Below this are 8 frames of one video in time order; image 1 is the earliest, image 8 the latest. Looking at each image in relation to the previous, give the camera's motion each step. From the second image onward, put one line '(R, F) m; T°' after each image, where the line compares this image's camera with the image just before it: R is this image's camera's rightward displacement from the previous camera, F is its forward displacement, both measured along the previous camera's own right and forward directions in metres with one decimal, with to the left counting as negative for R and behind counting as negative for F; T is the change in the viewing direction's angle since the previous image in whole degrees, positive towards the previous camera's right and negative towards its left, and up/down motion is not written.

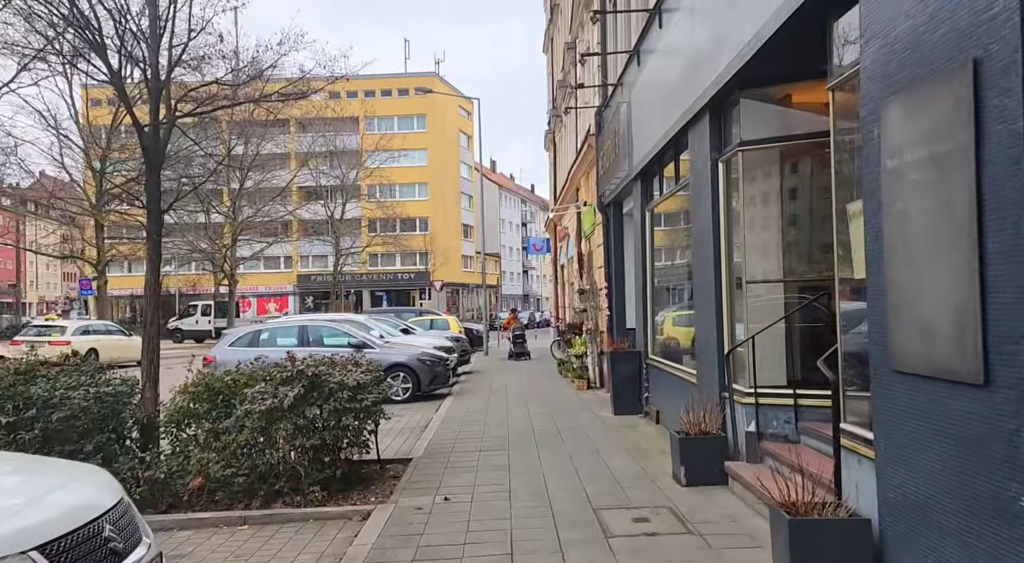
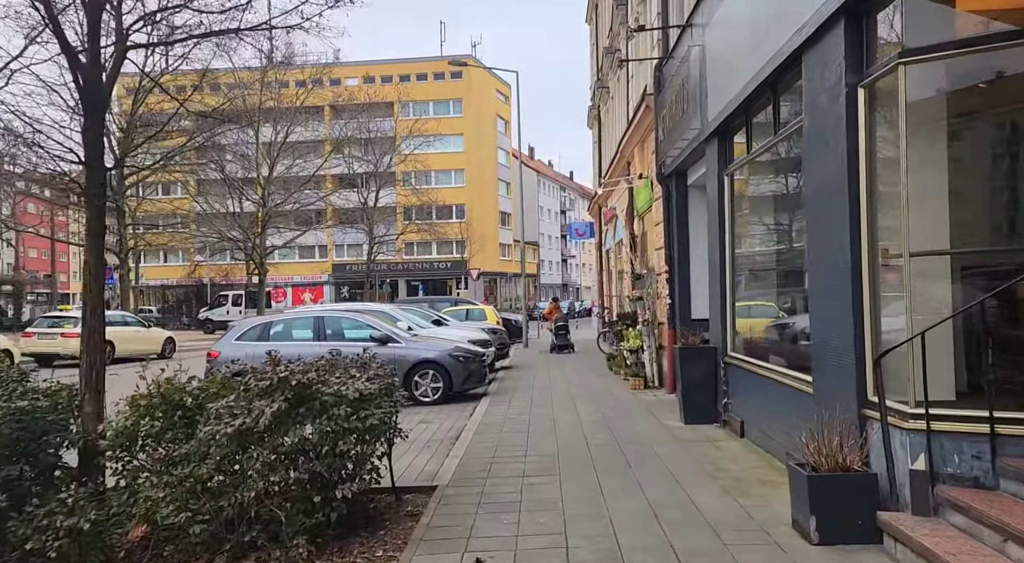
(-0.1, +2.0) m; -3°
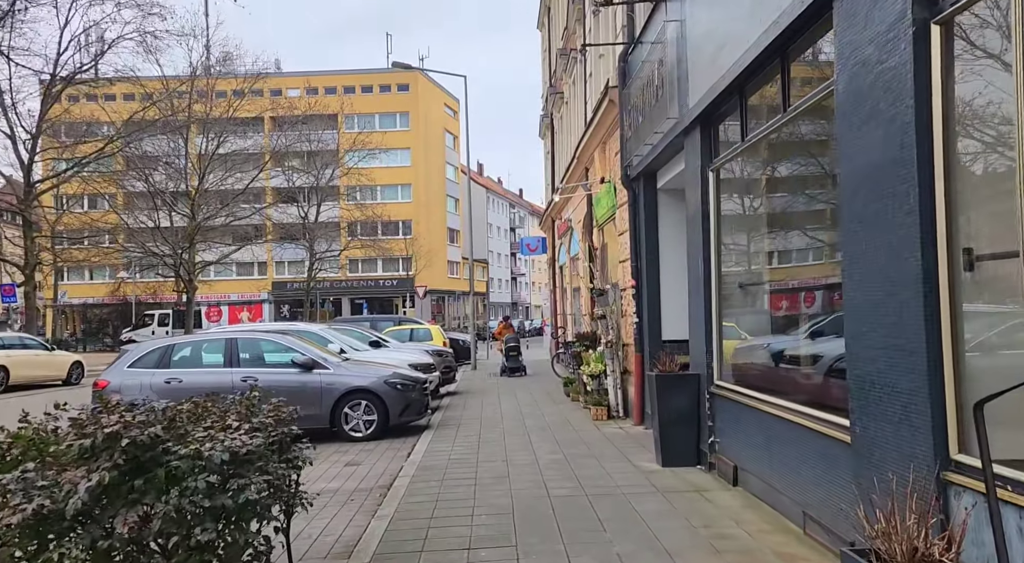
(0.0, +1.6) m; +4°
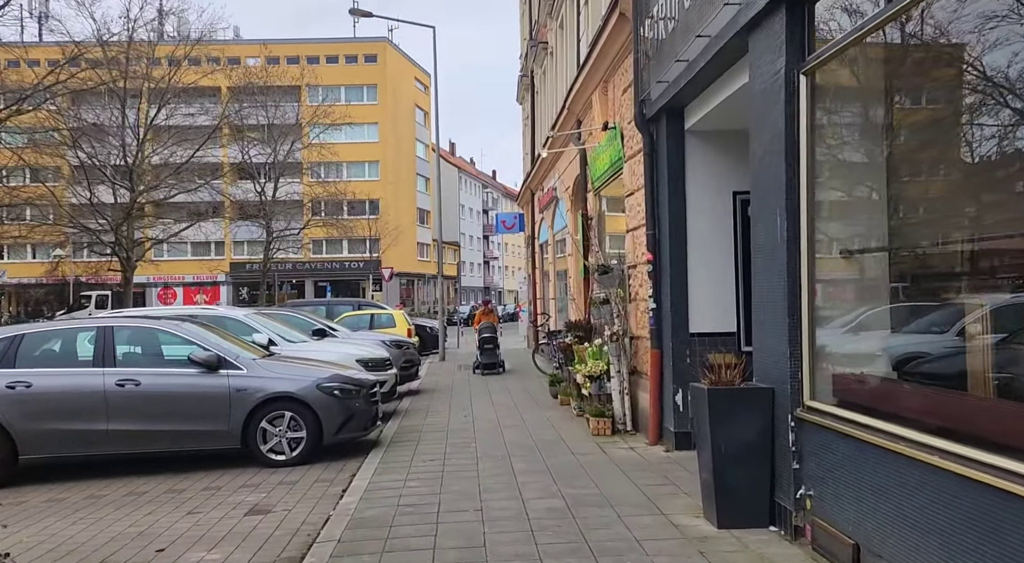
(-0.1, +2.8) m; +2°
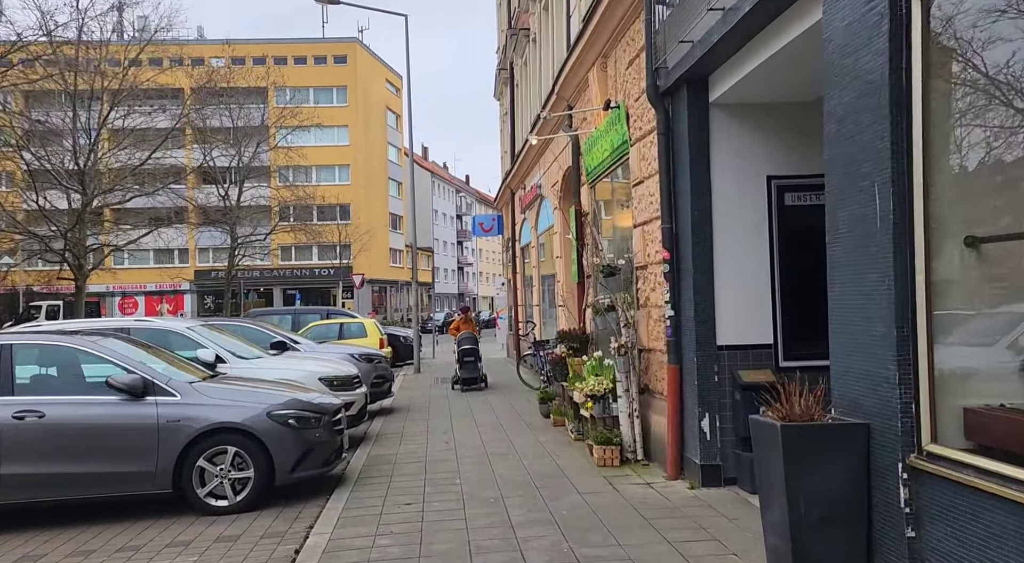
(-0.2, +1.4) m; +2°
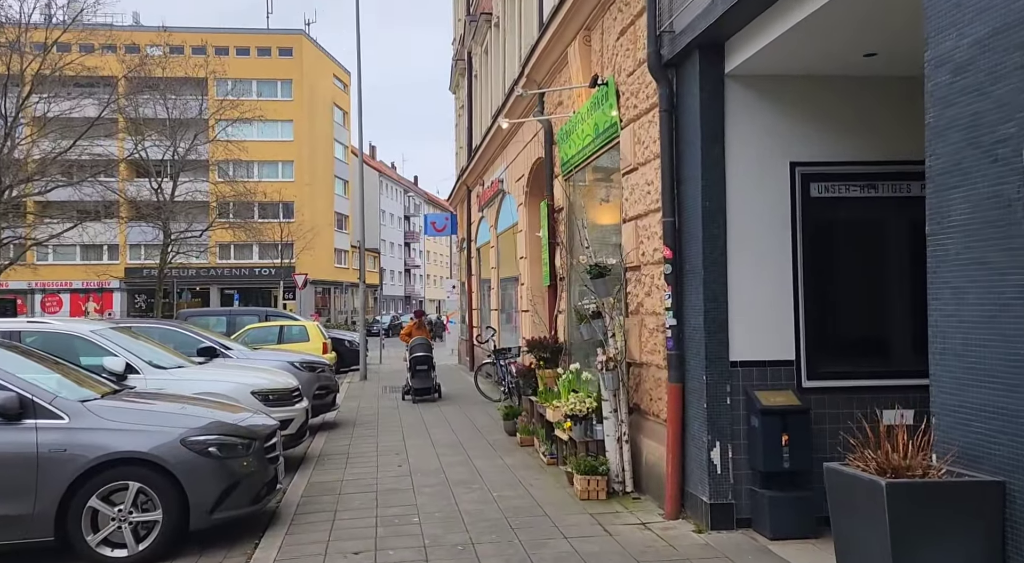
(-0.2, +1.2) m; +4°
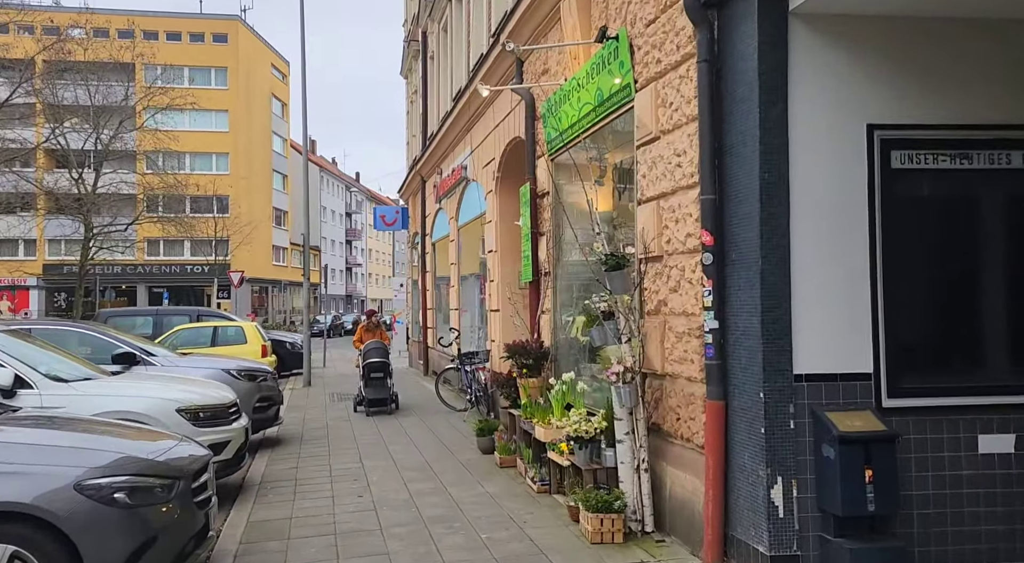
(-0.4, +1.3) m; +4°
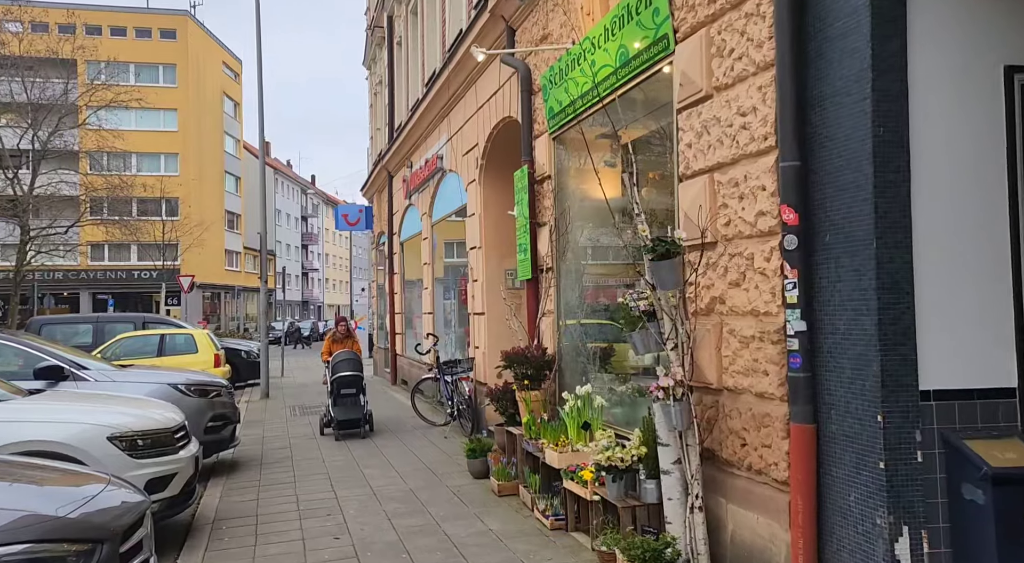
(-0.4, +1.2) m; +3°
